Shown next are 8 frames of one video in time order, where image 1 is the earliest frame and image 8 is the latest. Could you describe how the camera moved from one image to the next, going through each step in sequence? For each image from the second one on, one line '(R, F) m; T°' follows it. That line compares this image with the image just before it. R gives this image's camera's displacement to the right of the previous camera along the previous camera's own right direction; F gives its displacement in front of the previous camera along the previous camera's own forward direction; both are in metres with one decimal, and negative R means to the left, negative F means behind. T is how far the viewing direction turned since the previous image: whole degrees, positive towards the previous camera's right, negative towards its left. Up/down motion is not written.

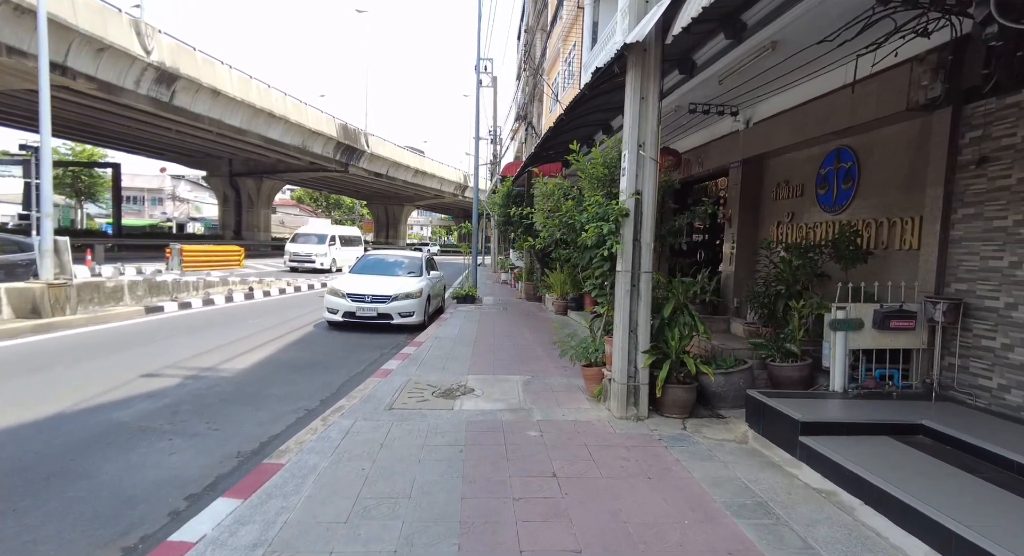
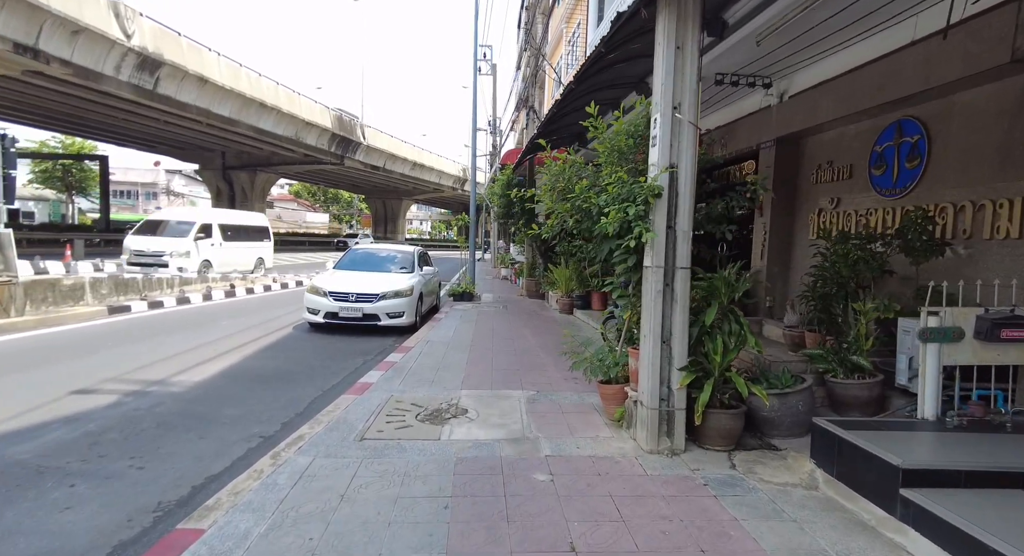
(0.0, +0.9) m; 0°
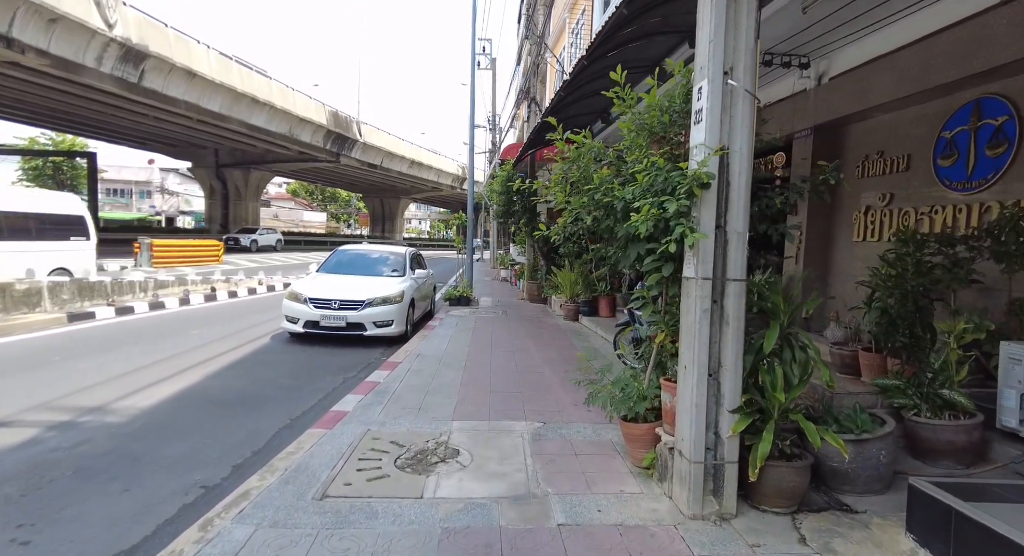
(0.0, +0.8) m; 0°
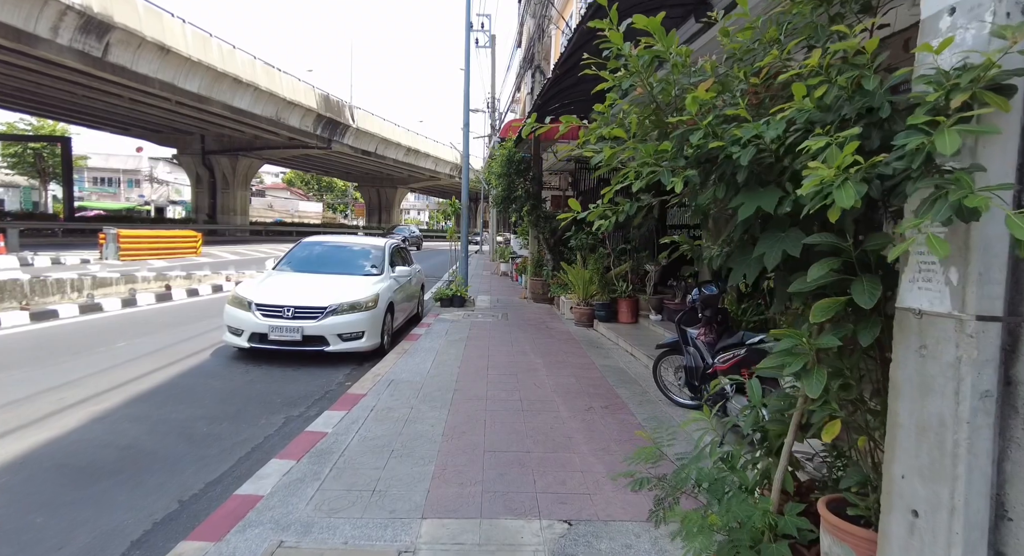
(0.0, +1.6) m; 0°
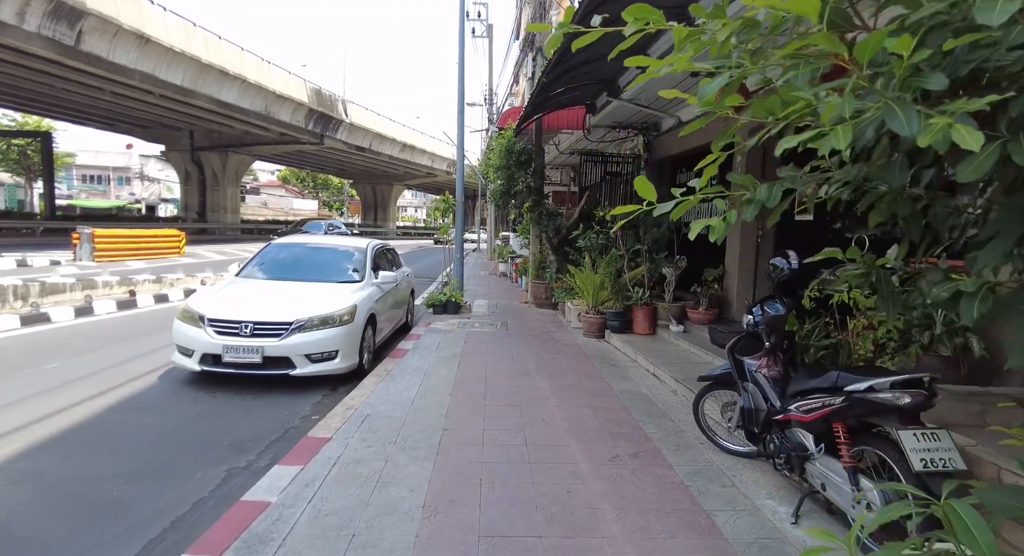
(0.0, +0.9) m; 0°
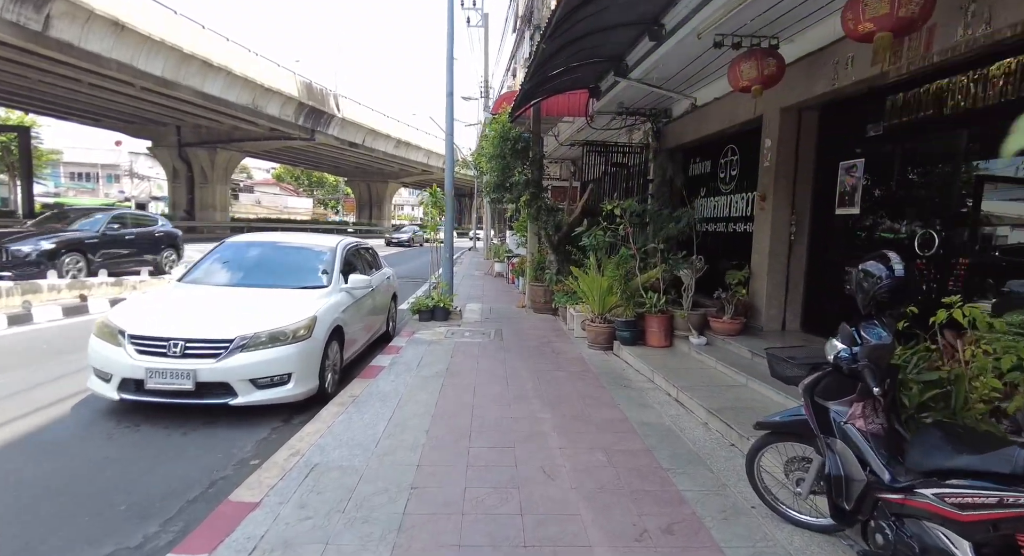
(0.0, +0.9) m; 0°
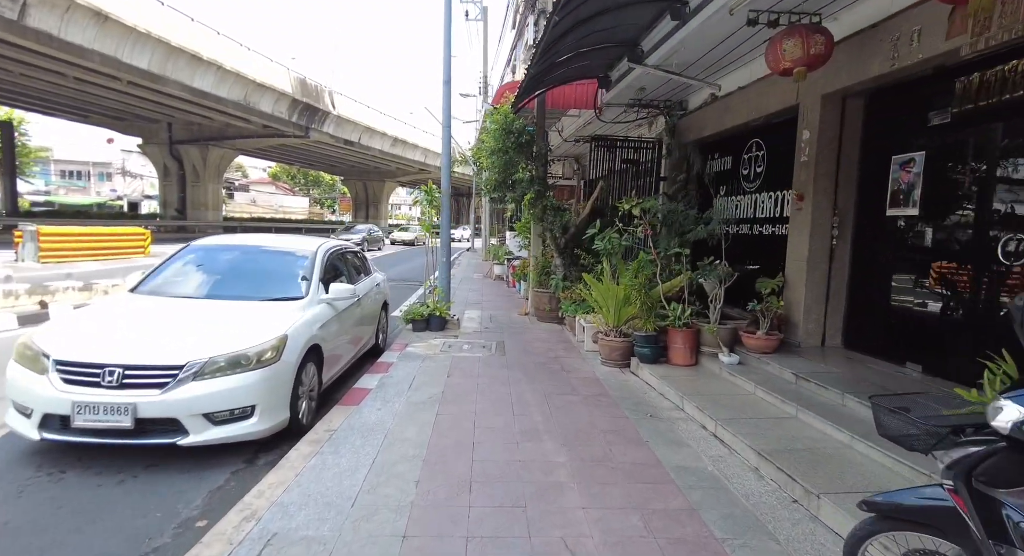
(-0.1, +0.7) m; 0°
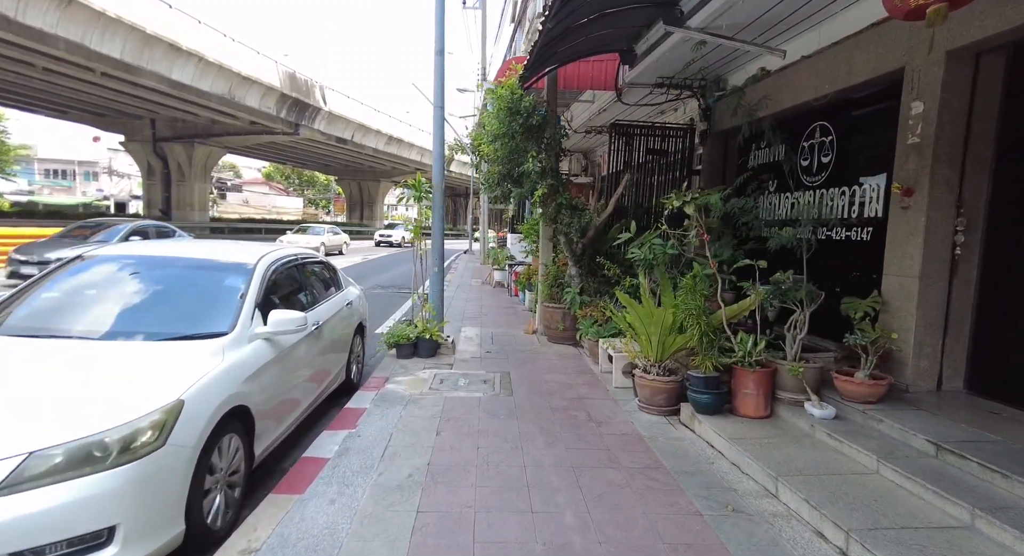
(-0.1, +1.3) m; 0°
